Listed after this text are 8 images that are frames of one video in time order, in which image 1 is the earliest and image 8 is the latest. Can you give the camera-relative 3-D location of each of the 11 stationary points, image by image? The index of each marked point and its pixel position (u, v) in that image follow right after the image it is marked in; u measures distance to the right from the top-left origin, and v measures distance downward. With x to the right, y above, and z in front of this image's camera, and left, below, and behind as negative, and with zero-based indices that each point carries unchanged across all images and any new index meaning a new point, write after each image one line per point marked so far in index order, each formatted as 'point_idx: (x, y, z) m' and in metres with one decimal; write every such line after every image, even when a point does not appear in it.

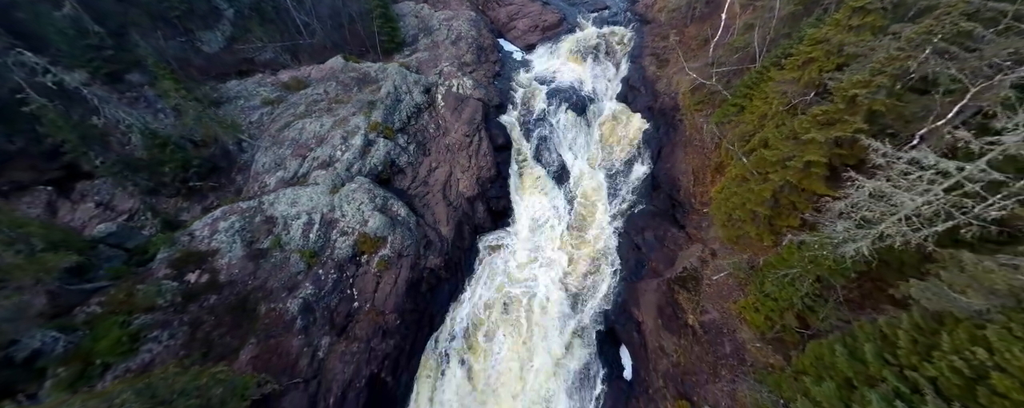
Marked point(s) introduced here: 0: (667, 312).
0: (+6.5, -4.5, +13.2) m
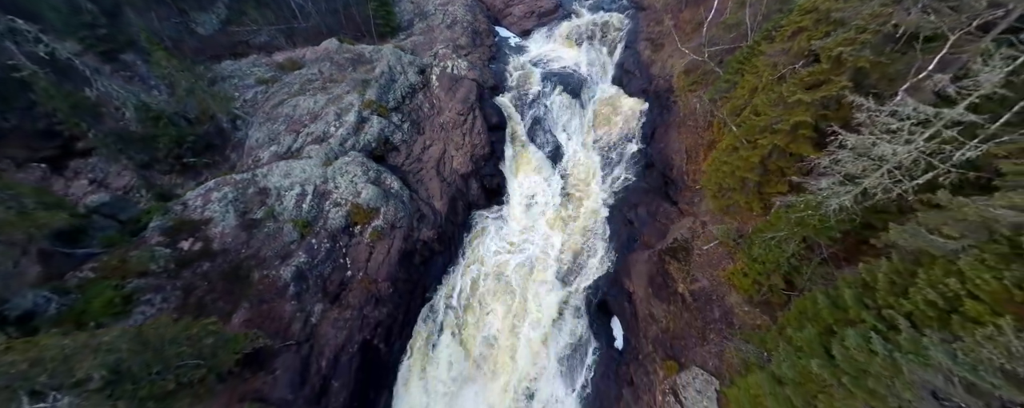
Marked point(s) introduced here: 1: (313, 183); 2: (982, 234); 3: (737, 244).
0: (+6.2, -3.2, +13.3) m
1: (-8.8, +1.0, +13.8) m
2: (+8.8, -0.6, +5.8) m
3: (+8.6, -1.6, +11.9) m
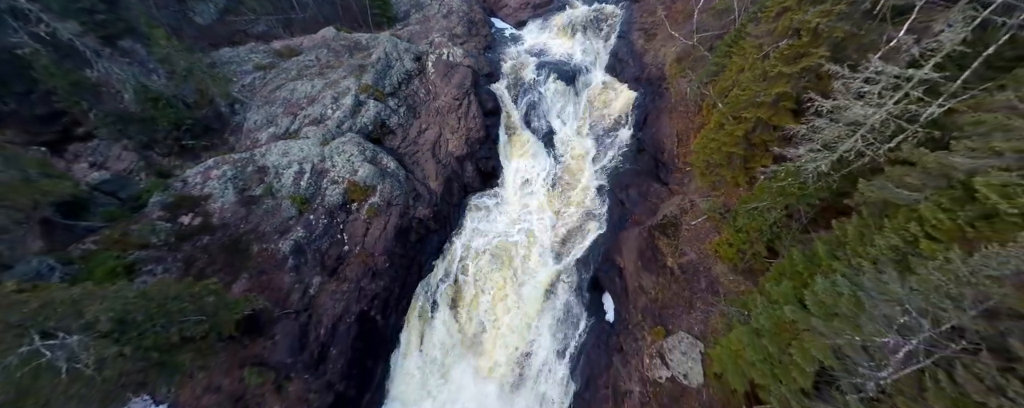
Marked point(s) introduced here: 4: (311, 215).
0: (+5.9, -2.2, +13.7) m
1: (-9.1, +2.0, +14.1) m
2: (+8.5, +0.4, +6.2) m
3: (+8.3, -0.5, +12.3) m
4: (-8.5, -0.4, +13.2) m
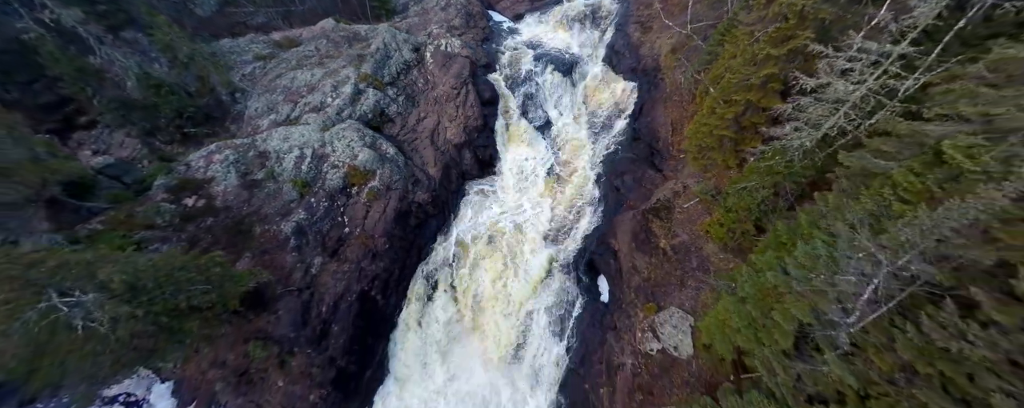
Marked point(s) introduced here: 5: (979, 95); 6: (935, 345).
0: (+5.8, -1.5, +14.0) m
1: (-9.2, +2.7, +14.4) m
2: (+8.4, +1.1, +6.5) m
3: (+8.2, +0.2, +12.6) m
4: (-8.7, +0.3, +13.5) m
5: (+9.0, +2.1, +5.9) m
6: (+7.4, -2.5, +5.4) m
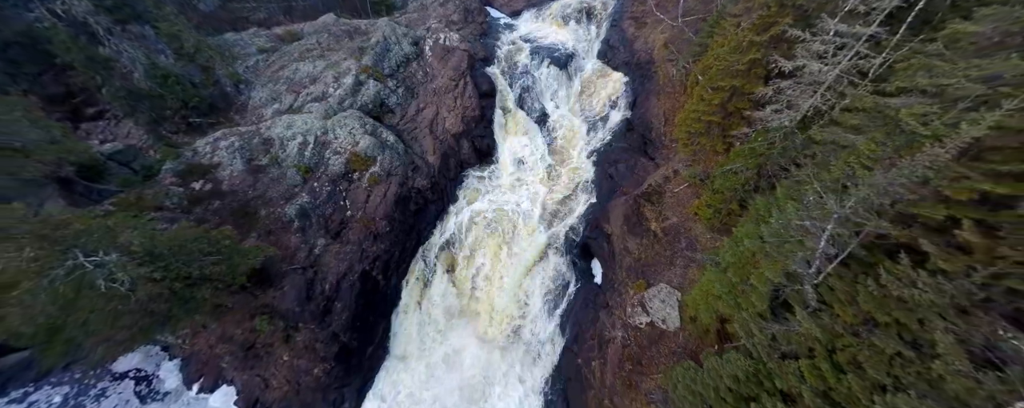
0: (+5.6, -0.8, +14.5) m
1: (-9.4, +3.3, +14.8) m
2: (+8.2, +1.9, +7.0) m
3: (+8.0, +0.9, +13.1) m
4: (-8.9, +1.0, +14.0) m
5: (+8.8, +2.8, +6.5) m
6: (+7.2, -1.8, +5.9) m
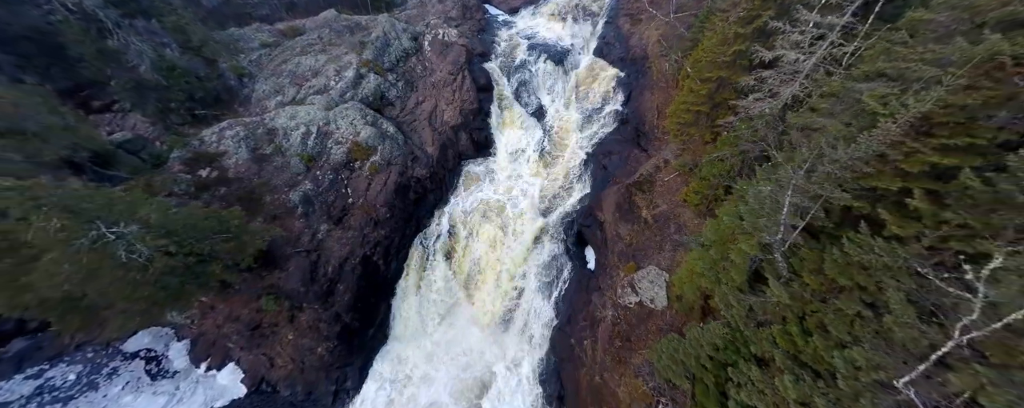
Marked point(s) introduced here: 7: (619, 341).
0: (+5.4, -0.2, +15.0) m
1: (-9.6, +3.9, +15.3) m
2: (+8.1, +2.4, +7.5) m
3: (+7.8, +1.5, +13.6) m
4: (-9.0, +1.5, +14.5) m
5: (+8.6, +3.3, +7.0) m
6: (+7.1, -1.2, +6.4) m
7: (+4.1, -5.3, +11.9) m
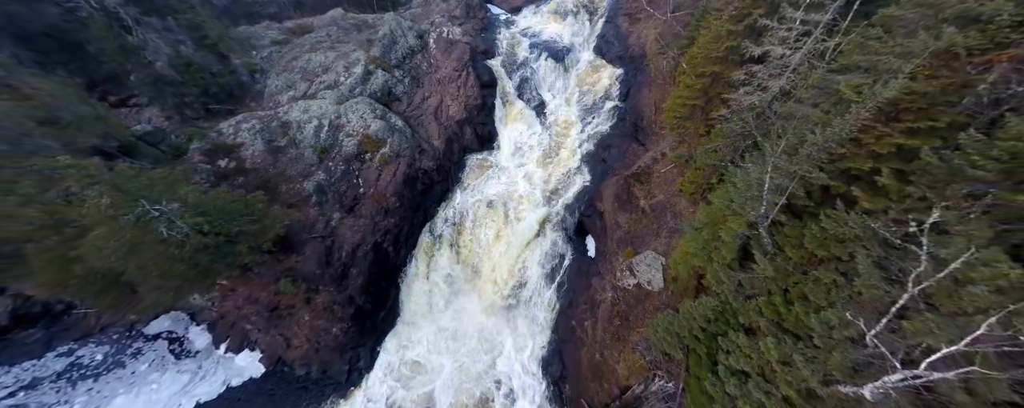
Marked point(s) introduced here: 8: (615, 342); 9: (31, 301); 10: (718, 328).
0: (+5.6, +0.3, +15.7) m
1: (-9.4, +4.4, +16.0) m
2: (+8.3, +2.9, +8.2) m
3: (+8.0, +2.0, +14.3) m
4: (-8.8, +2.0, +15.1) m
5: (+8.8, +3.8, +7.7) m
6: (+7.3, -0.7, +7.1) m
7: (+4.3, -4.8, +12.6) m
8: (+4.1, -5.5, +12.4) m
9: (-14.1, -2.9, +9.0) m
10: (+5.7, -3.4, +8.6) m
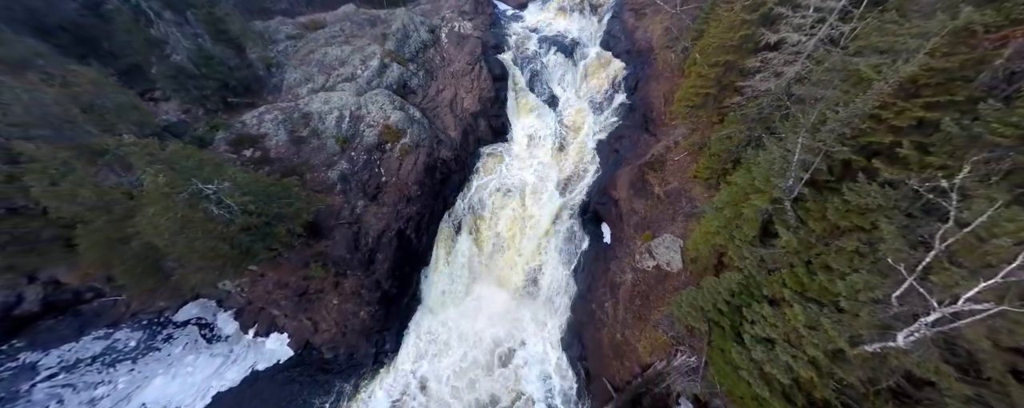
0: (+6.5, +0.9, +16.1) m
1: (-8.5, +4.9, +16.3) m
2: (+9.2, +3.6, +8.6) m
3: (+8.9, +2.6, +14.7) m
4: (-8.0, +2.6, +15.4) m
5: (+9.8, +4.5, +8.1) m
6: (+8.2, -0.1, +7.5) m
7: (+5.3, -4.1, +13.0) m
8: (+5.1, -4.9, +12.8) m
9: (-13.1, -2.4, +9.2) m
10: (+6.7, -2.8, +9.0) m
